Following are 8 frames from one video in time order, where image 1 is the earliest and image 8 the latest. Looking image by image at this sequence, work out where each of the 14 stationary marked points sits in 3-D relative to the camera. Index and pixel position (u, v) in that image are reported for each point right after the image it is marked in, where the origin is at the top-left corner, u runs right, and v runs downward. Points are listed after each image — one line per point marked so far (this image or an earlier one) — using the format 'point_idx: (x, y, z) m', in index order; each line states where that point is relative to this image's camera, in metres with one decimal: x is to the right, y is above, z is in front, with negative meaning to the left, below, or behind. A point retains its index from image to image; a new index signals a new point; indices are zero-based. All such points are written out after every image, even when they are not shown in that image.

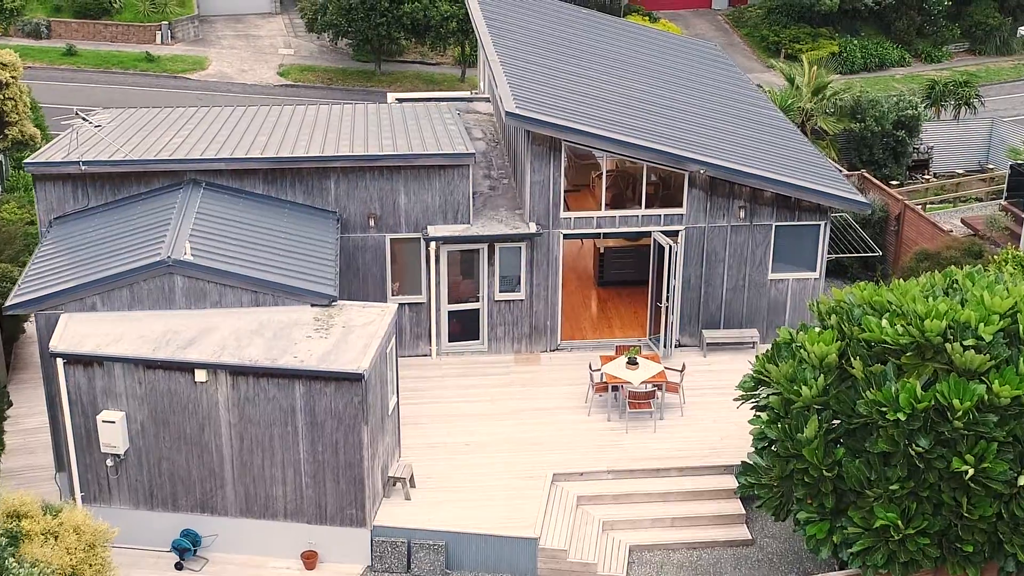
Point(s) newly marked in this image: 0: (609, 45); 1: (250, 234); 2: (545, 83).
0: (+1.2, +3.1, +17.6) m
1: (-2.3, +0.5, +12.4) m
2: (+0.3, +2.1, +14.4) m
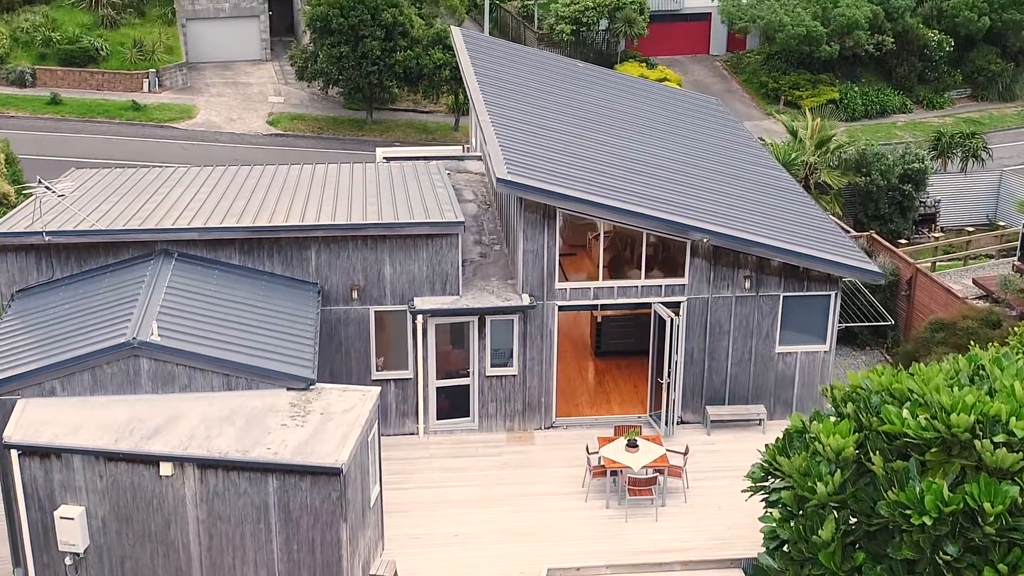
0: (+1.1, +2.3, +16.9) m
1: (-2.4, -0.2, +11.6) m
2: (+0.2, +1.4, +13.7) m
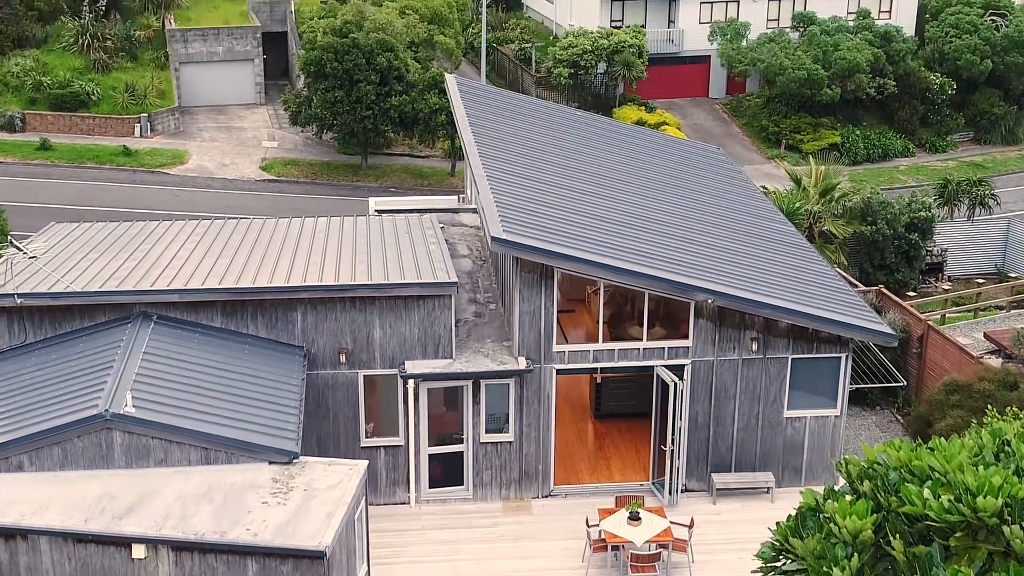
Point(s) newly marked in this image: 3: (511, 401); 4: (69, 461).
0: (+1.1, +1.6, +16.4) m
1: (-2.4, -0.7, +11.0) m
2: (+0.2, +0.8, +13.1) m
3: (0.0, -1.0, +12.3) m
4: (-3.2, -1.3, +10.1) m
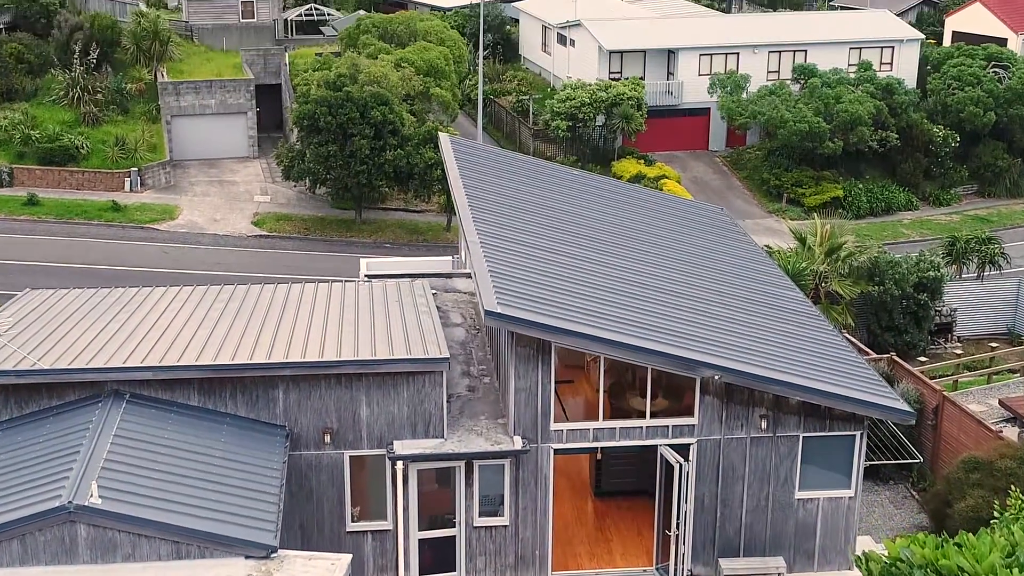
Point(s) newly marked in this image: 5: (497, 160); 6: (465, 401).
0: (+1.0, +0.8, +15.8) m
1: (-2.5, -1.3, +10.3) m
2: (+0.1, +0.2, +12.5) m
3: (0.0, -1.6, +11.6) m
4: (-3.3, -1.8, +9.4) m
5: (-0.2, +1.5, +16.8) m
6: (-0.4, -1.0, +12.2) m
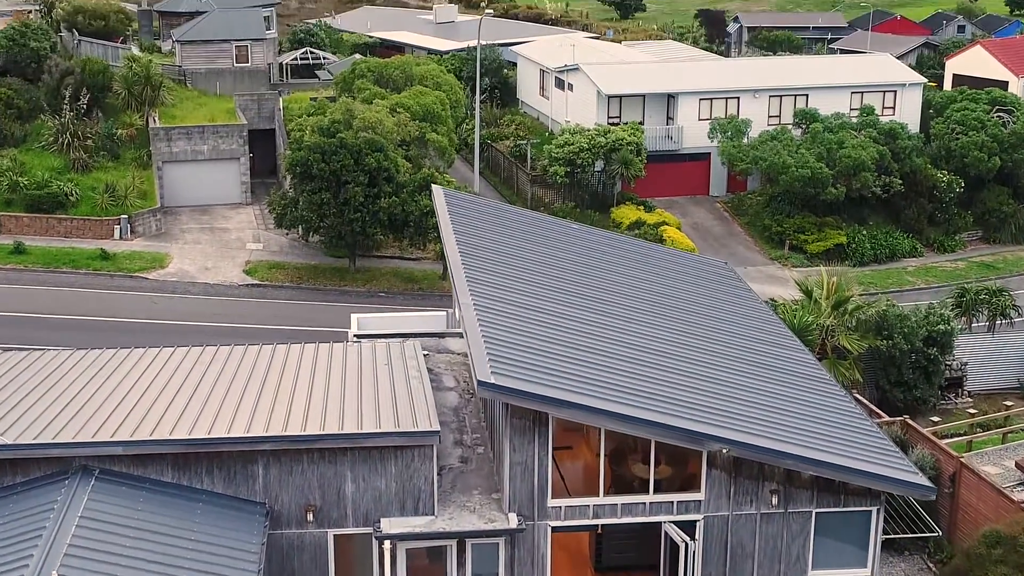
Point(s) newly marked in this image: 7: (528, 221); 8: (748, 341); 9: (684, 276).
0: (+1.0, +0.2, +15.1) m
1: (-2.5, -1.8, +9.6) m
2: (+0.1, -0.4, +11.8) m
3: (-0.1, -2.1, +10.9) m
4: (-3.3, -2.3, +8.7) m
5: (-0.2, +0.9, +16.2) m
6: (-0.4, -1.5, +11.5) m
7: (+0.2, +0.8, +16.5) m
8: (+2.4, -0.5, +14.0) m
9: (+2.0, +0.1, +16.2) m
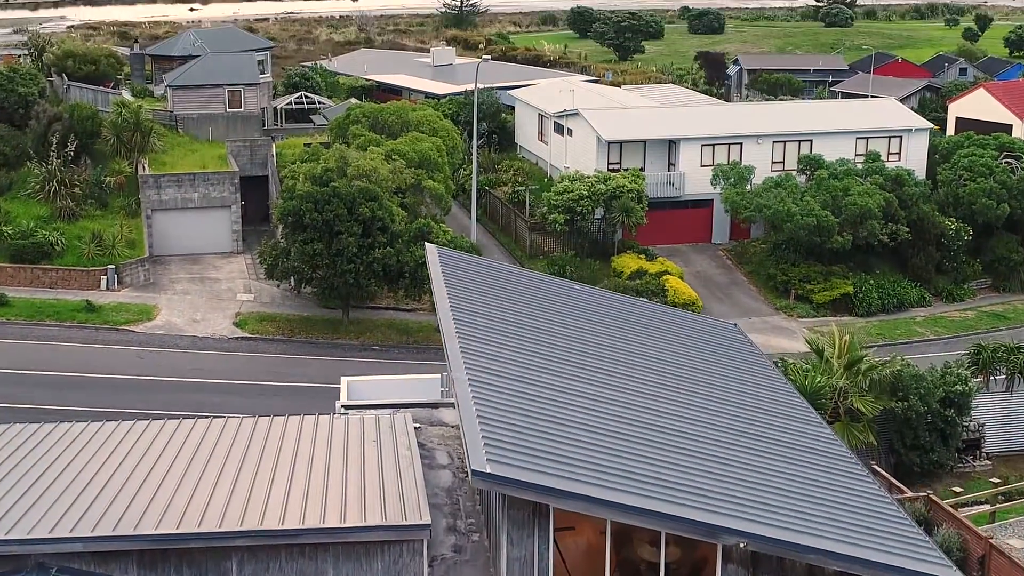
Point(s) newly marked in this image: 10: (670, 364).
0: (+1.0, -0.5, +14.3) m
1: (-2.5, -2.3, +8.7) m
2: (+0.1, -1.0, +11.0) m
3: (-0.1, -2.7, +10.0) m
4: (-3.3, -2.8, +7.8) m
5: (-0.3, +0.2, +15.3) m
6: (-0.5, -2.1, +10.6) m
7: (+0.2, +0.1, +15.6) m
8: (+2.4, -1.2, +13.2) m
9: (+2.0, -0.6, +15.3) m
10: (+1.6, -0.7, +14.0) m
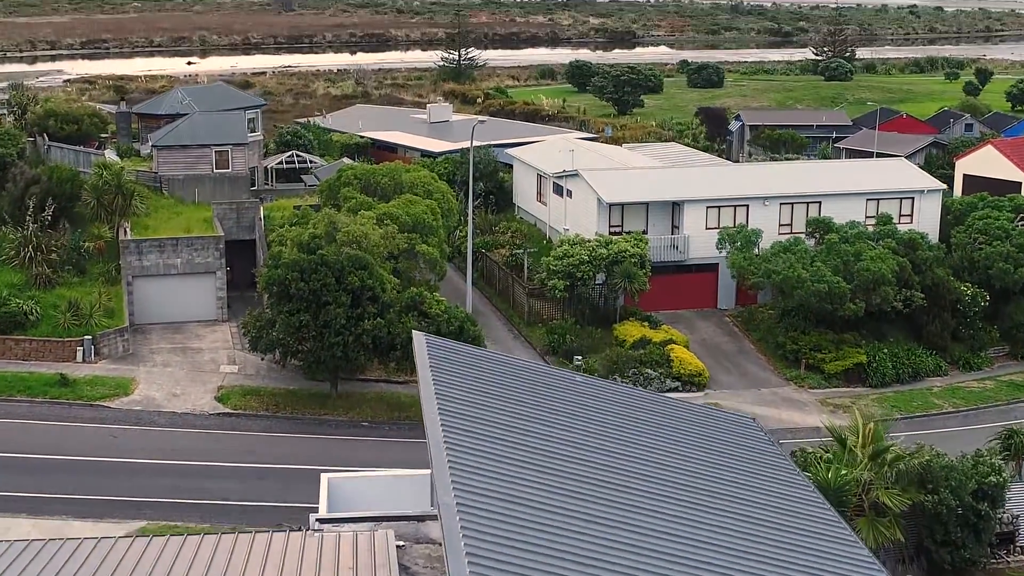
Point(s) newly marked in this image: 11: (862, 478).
0: (+0.9, -1.4, +12.8) m
1: (-2.6, -3.0, +7.2) m
2: (+0.1, -1.7, +9.5) m
3: (-0.1, -3.4, +8.5) m
4: (-3.3, -3.4, +6.2) m
5: (-0.3, -0.8, +13.9) m
6: (-0.5, -2.9, +9.1) m
7: (+0.1, -0.9, +14.2) m
8: (+2.3, -2.0, +11.7) m
9: (+1.9, -1.5, +13.9) m
10: (+1.6, -1.6, +12.5) m
11: (+4.3, -2.4, +17.3) m
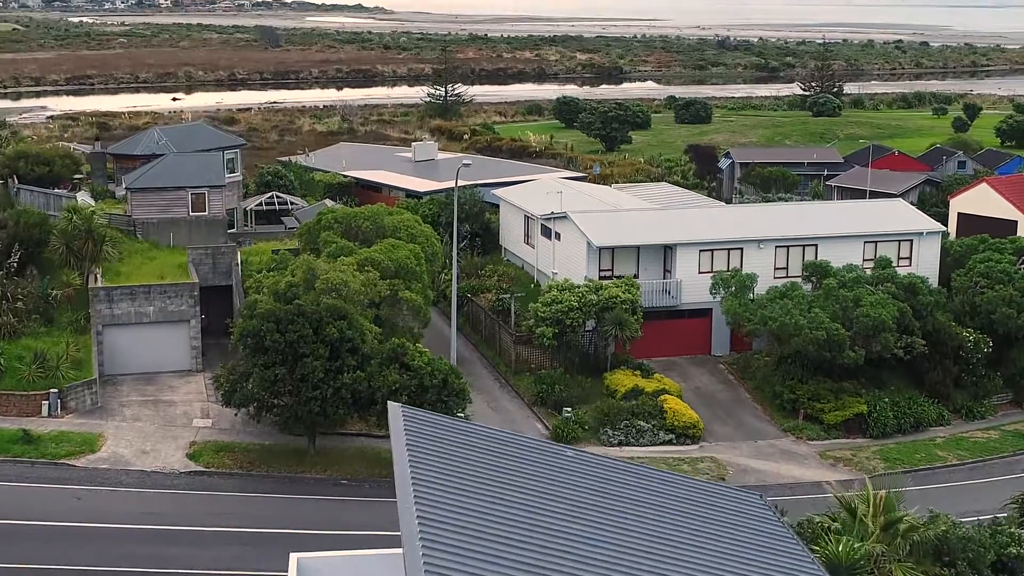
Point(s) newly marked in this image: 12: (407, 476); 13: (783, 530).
0: (+0.8, -1.9, +11.6) m
1: (-2.6, -3.4, +5.9) m
2: (0.0, -2.2, +8.3) m
3: (-0.2, -3.9, +7.2) m
4: (-3.4, -3.8, +5.0) m
5: (-0.4, -1.4, +12.7) m
6: (-0.6, -3.4, +7.8) m
7: (0.0, -1.5, +13.0) m
8: (+2.2, -2.6, +10.5) m
9: (+1.8, -2.1, +12.7) m
10: (+1.4, -2.2, +11.3) m
11: (+4.2, -3.0, +16.1) m
12: (-0.9, -1.5, +11.3) m
13: (+2.7, -2.4, +13.5) m
